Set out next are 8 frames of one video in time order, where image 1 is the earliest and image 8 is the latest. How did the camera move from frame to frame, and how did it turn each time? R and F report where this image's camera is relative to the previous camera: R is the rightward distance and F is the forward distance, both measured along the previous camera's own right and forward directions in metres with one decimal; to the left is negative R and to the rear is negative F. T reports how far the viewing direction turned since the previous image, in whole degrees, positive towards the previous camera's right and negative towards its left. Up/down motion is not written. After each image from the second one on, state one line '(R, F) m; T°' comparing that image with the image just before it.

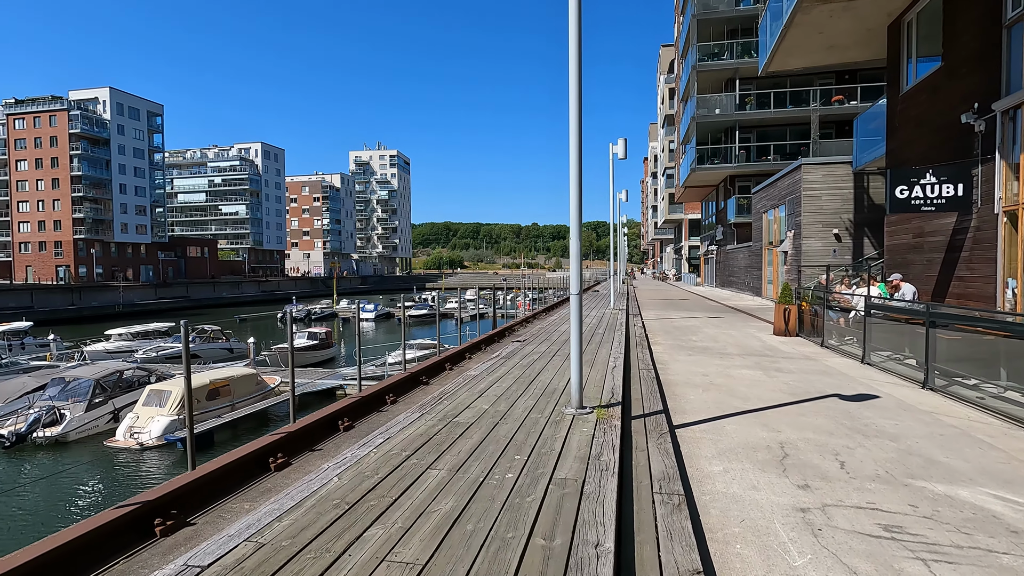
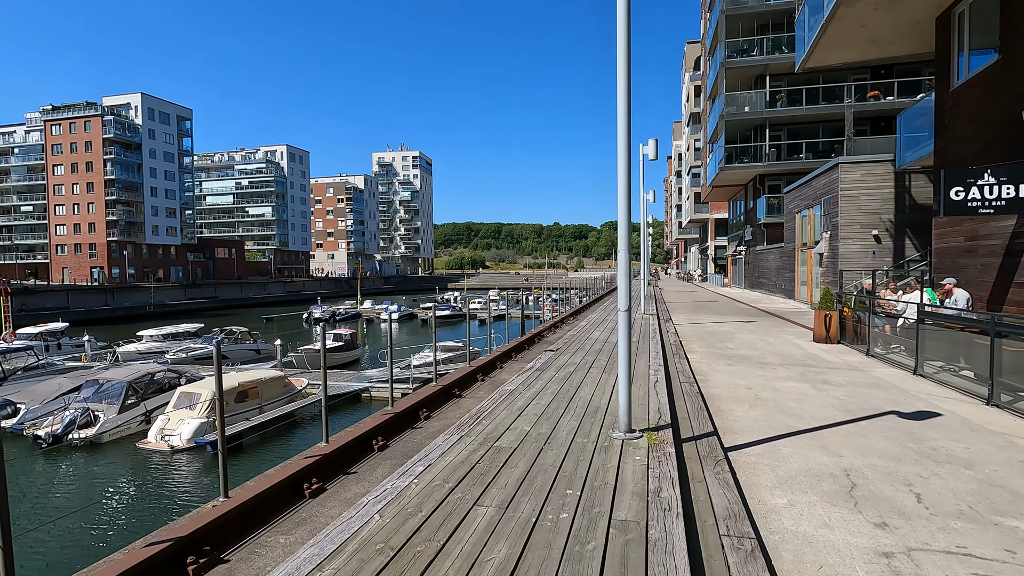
(-0.1, +0.2) m; -2°
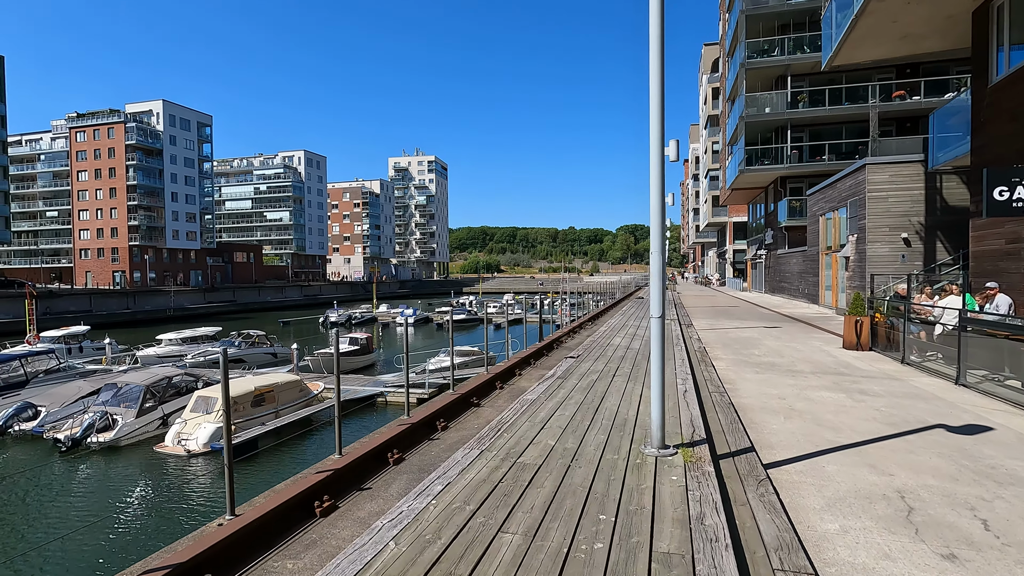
(-0.1, +0.2) m; -2°
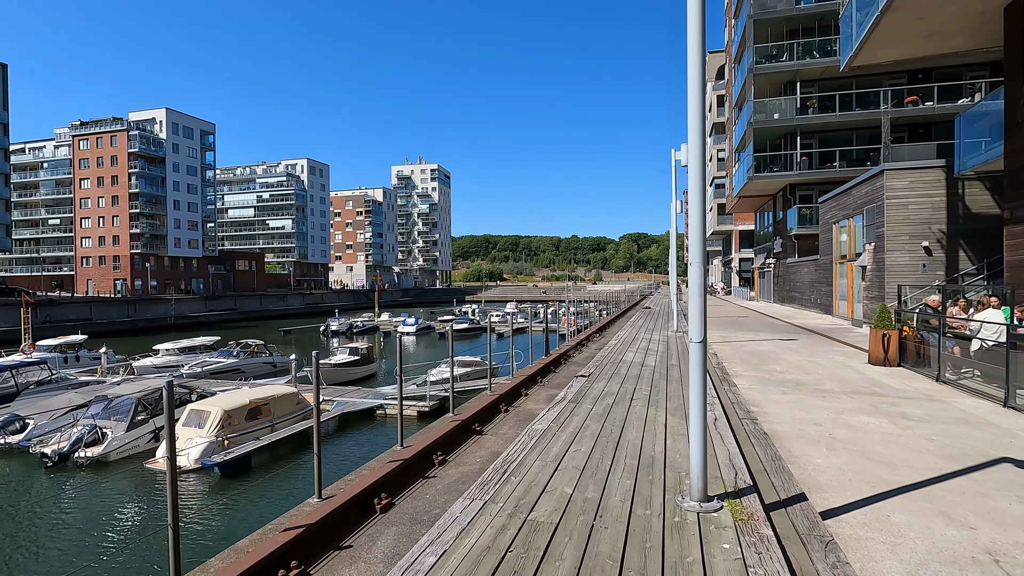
(0.0, +0.5) m; 0°
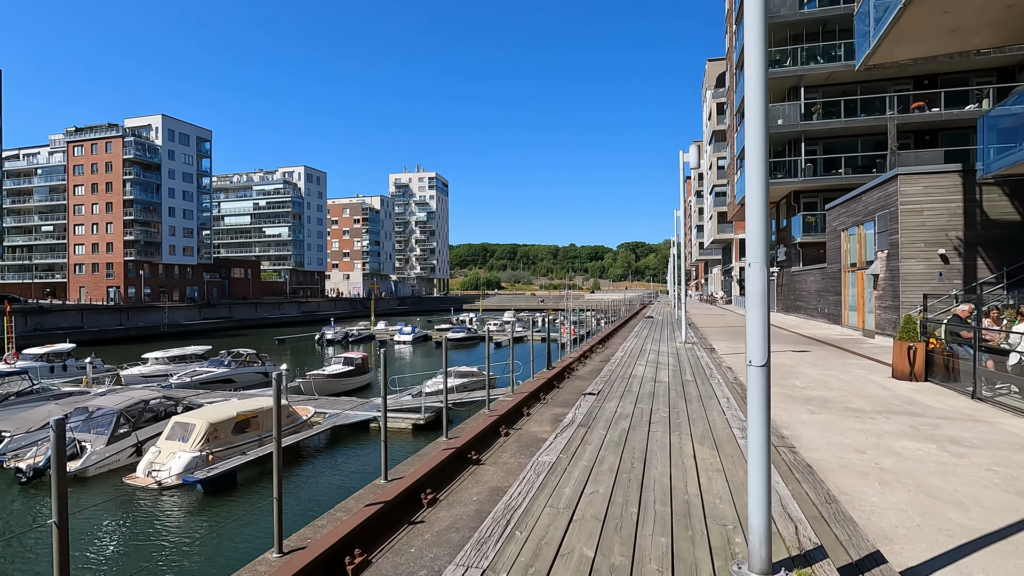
(0.0, +0.6) m; 0°
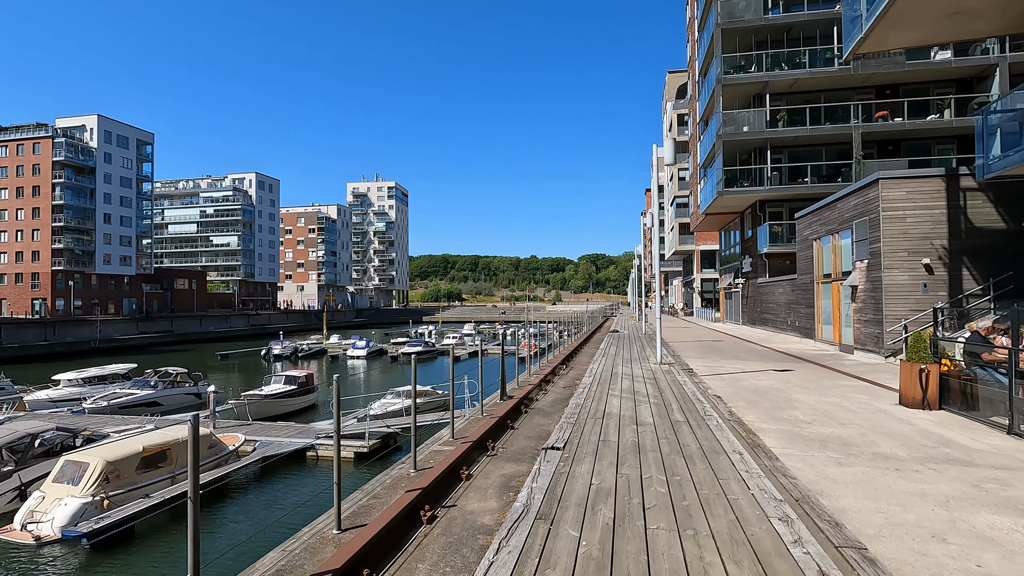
(+0.2, +1.5) m; +4°
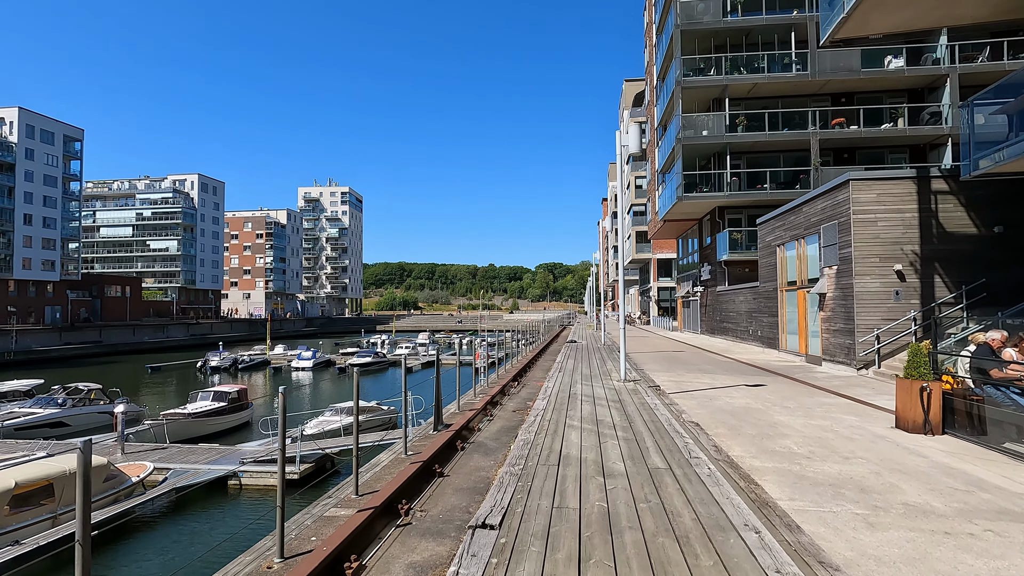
(+0.2, +1.3) m; +4°
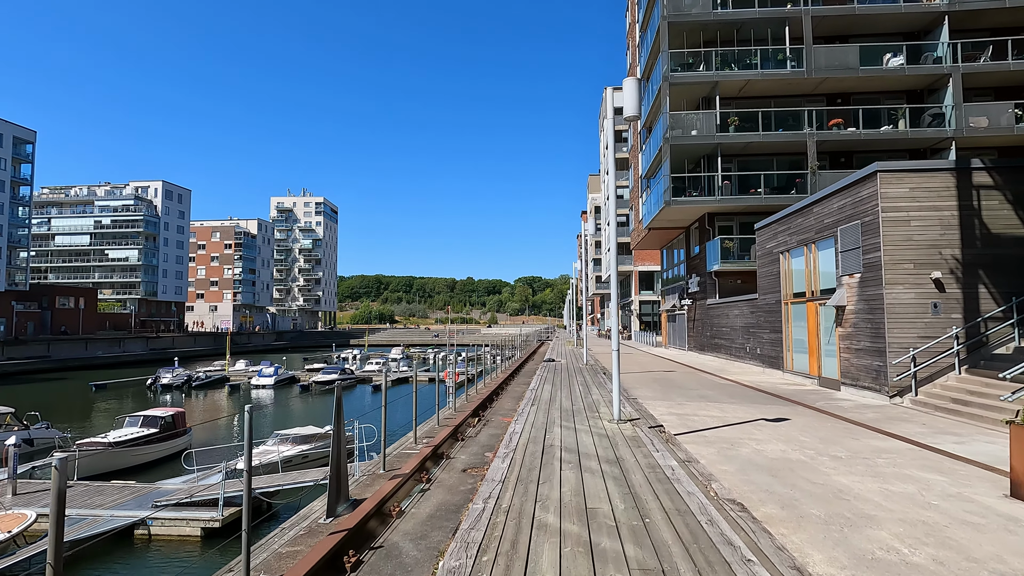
(+0.3, +2.0) m; +2°
